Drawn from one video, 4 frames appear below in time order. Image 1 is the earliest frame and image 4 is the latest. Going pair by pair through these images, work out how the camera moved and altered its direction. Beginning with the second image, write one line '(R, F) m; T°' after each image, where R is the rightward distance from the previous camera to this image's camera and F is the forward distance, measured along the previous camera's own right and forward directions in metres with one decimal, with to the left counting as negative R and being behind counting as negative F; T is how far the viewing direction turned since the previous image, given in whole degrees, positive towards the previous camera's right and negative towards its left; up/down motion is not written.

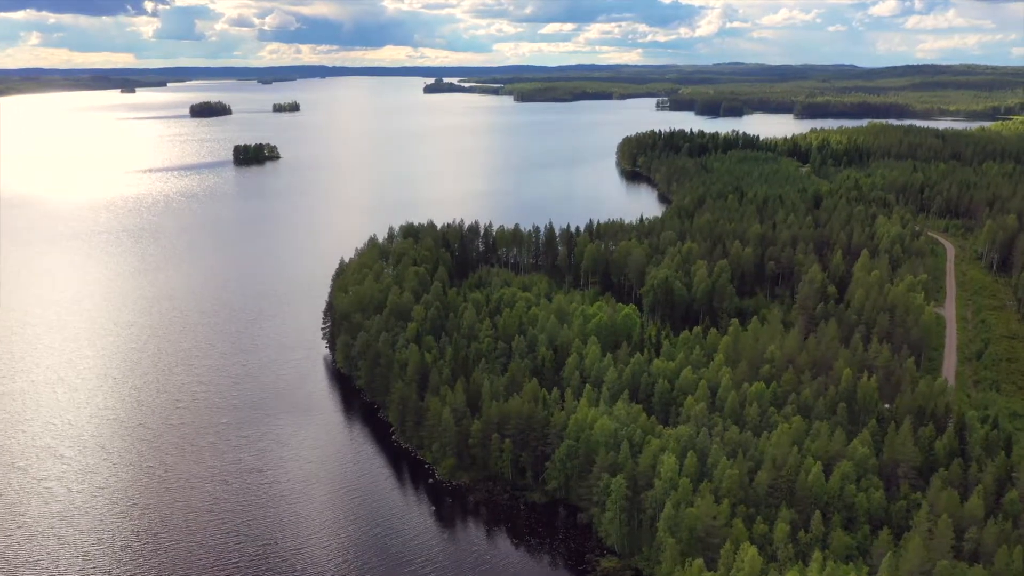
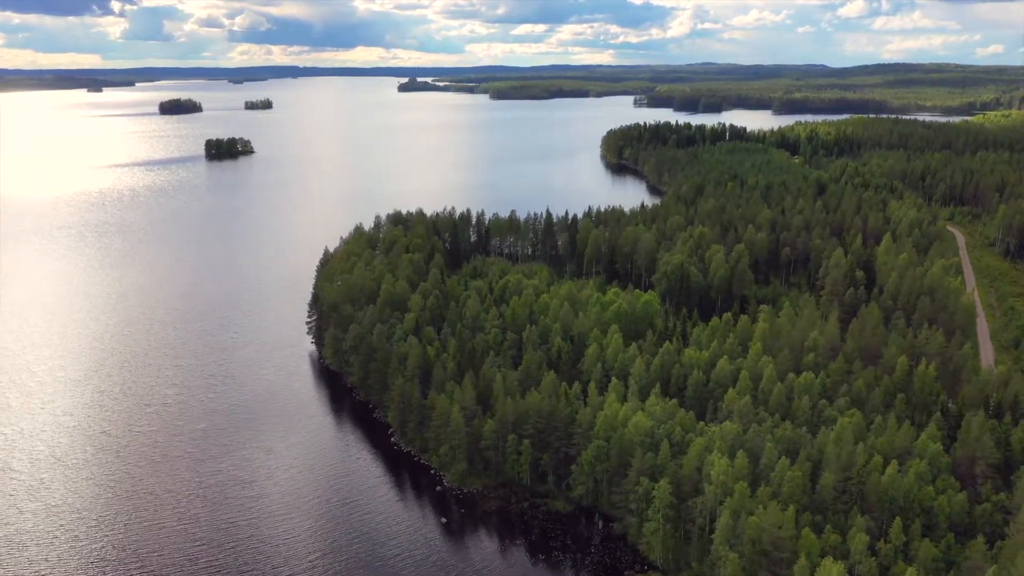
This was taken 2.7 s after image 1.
(-2.4, +5.5) m; +2°
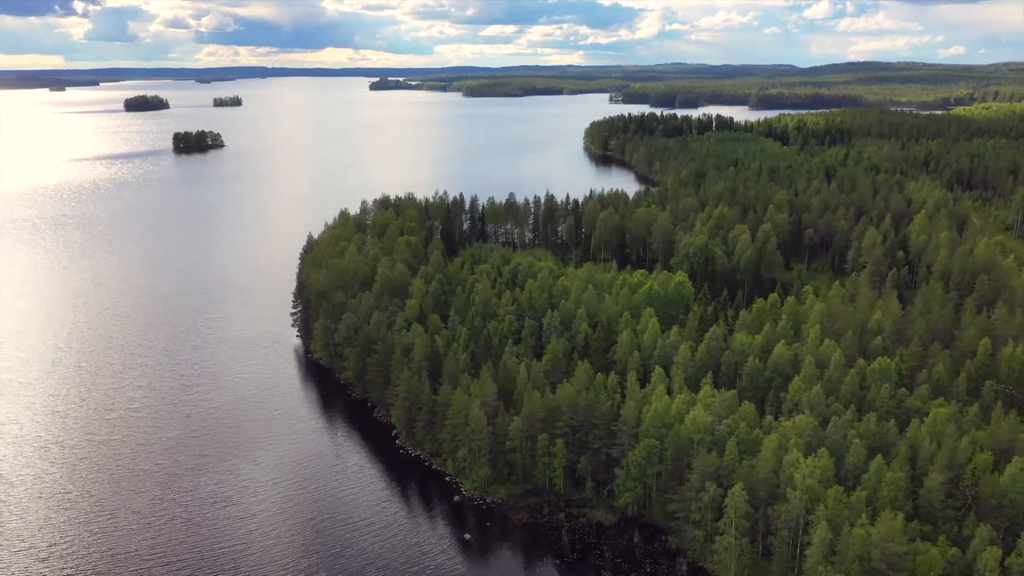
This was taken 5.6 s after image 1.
(-2.7, +6.1) m; +2°
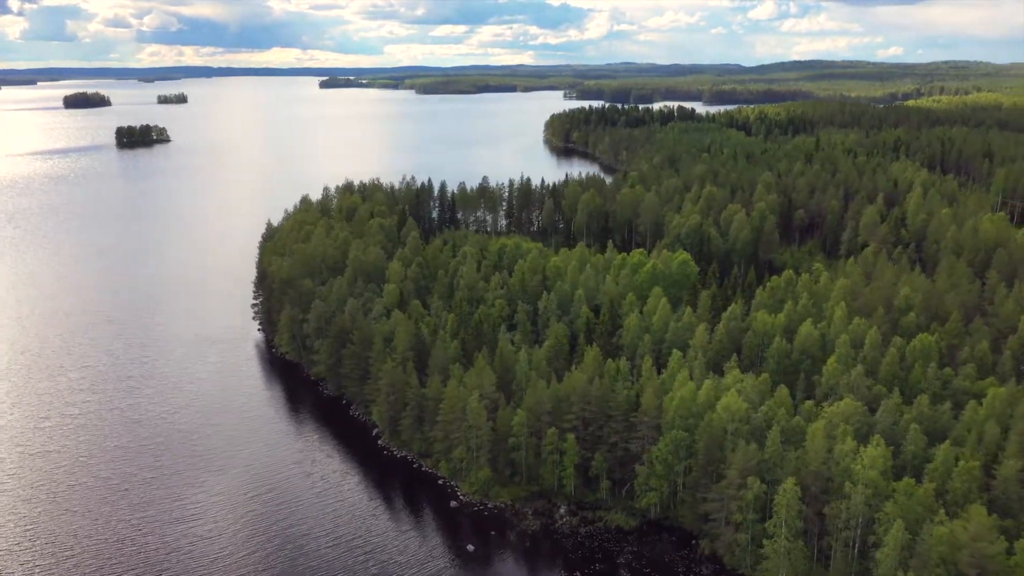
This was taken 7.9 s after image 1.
(-2.0, +4.5) m; +3°
